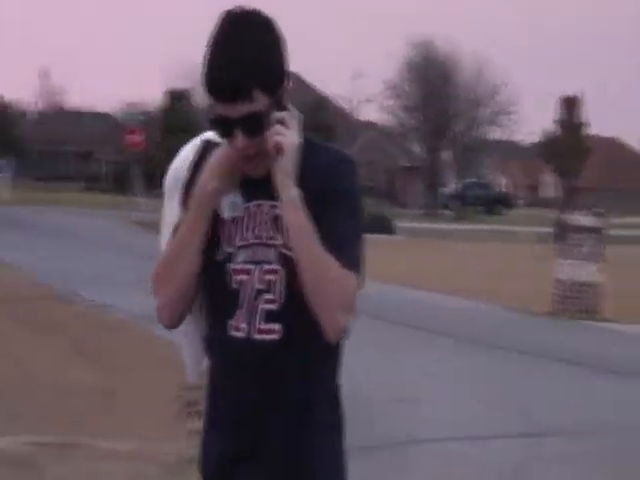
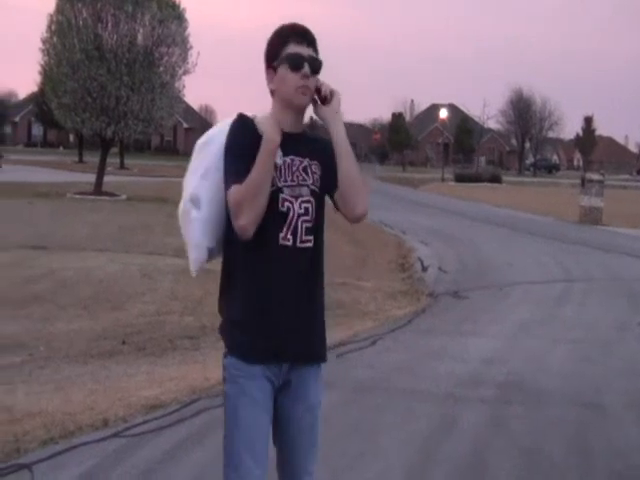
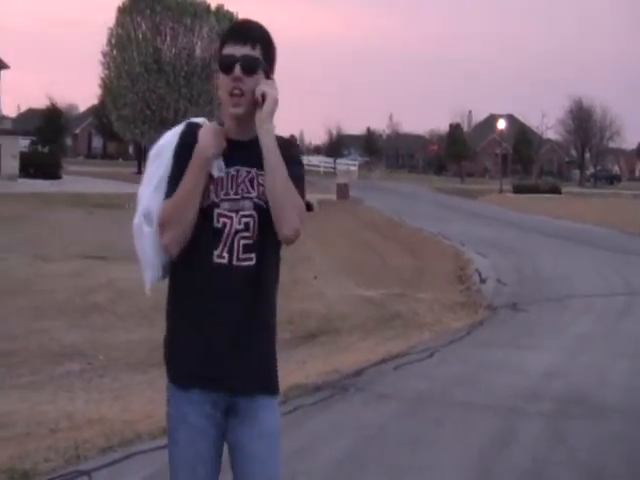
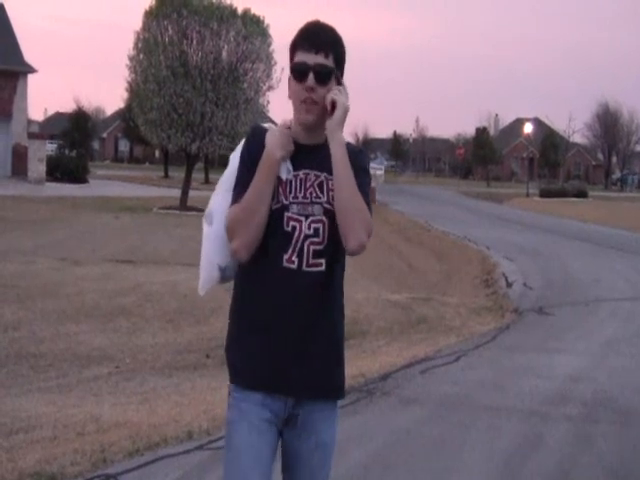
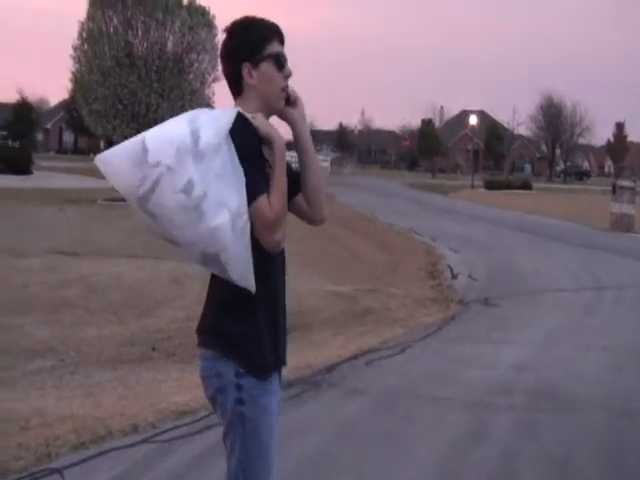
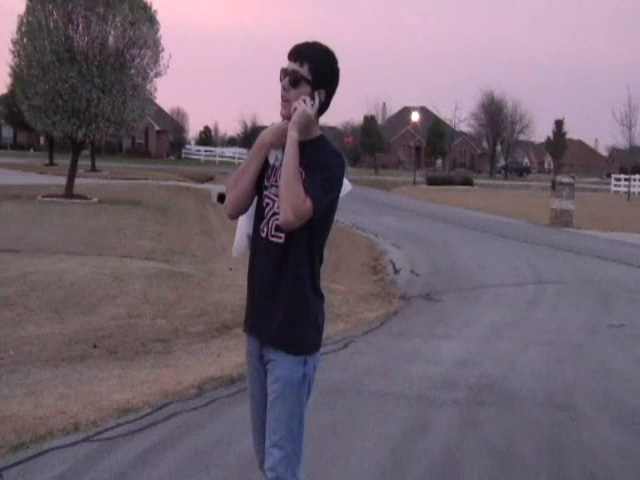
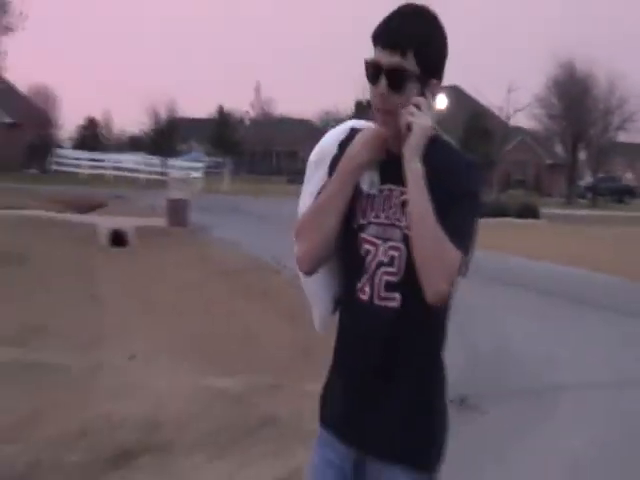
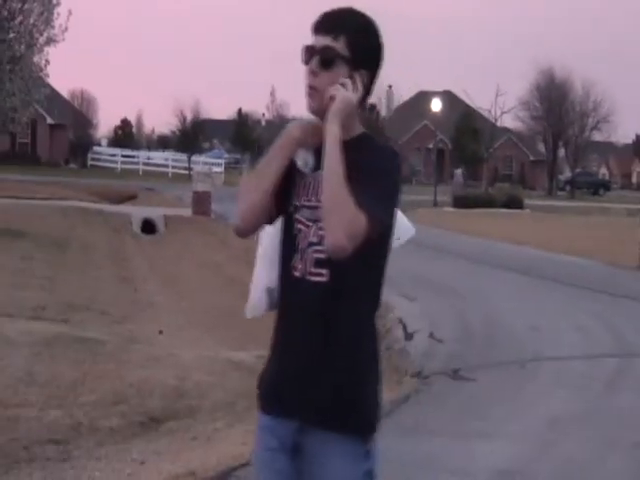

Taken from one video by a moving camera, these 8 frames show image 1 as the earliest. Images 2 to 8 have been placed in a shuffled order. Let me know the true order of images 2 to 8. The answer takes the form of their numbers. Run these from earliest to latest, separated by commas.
7, 8, 6, 2, 5, 3, 4
